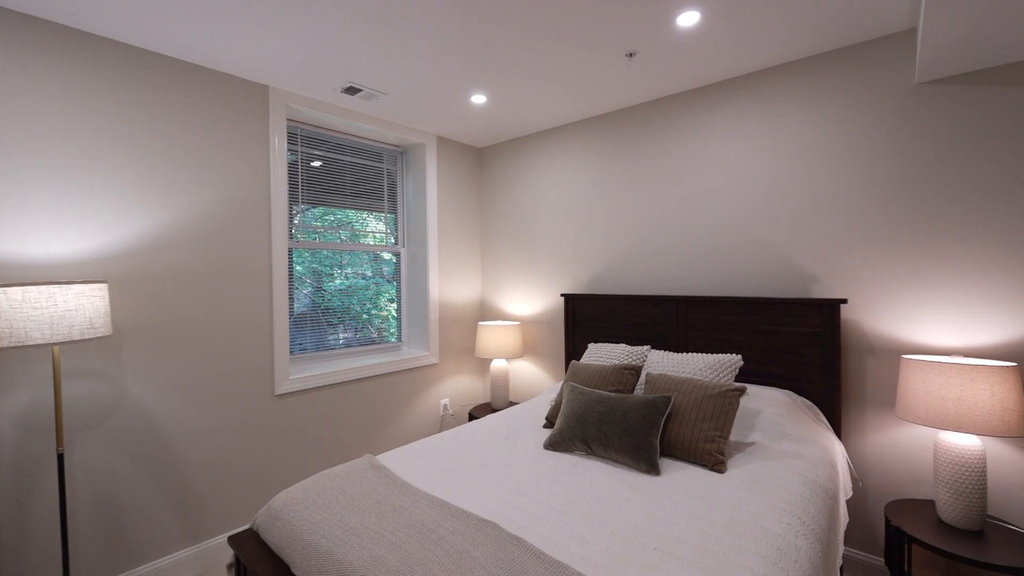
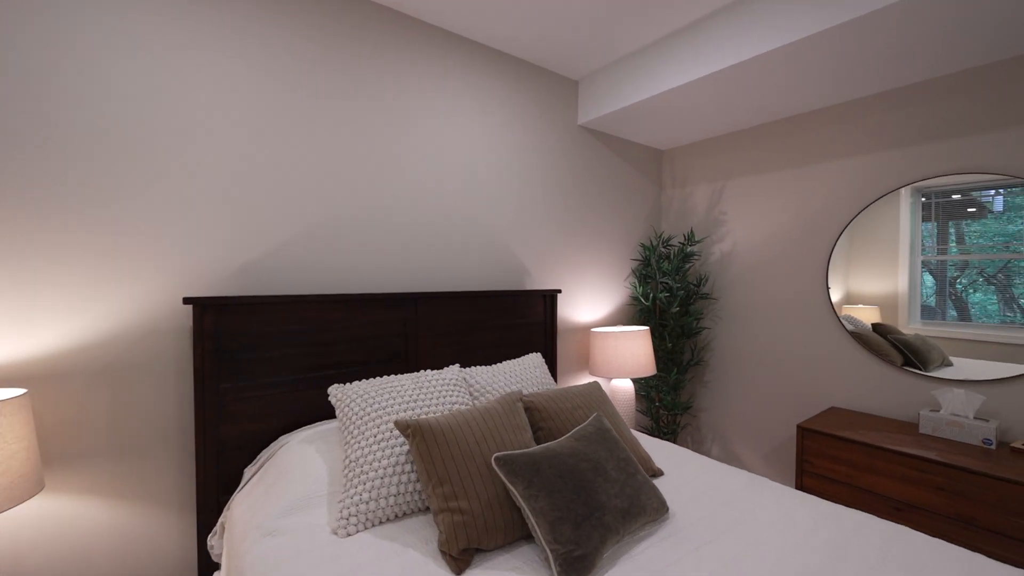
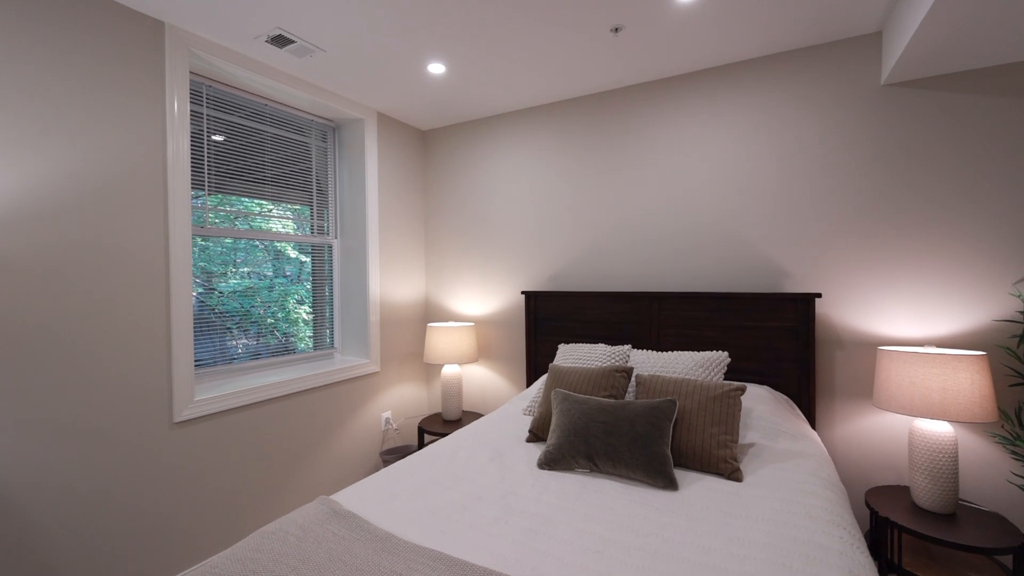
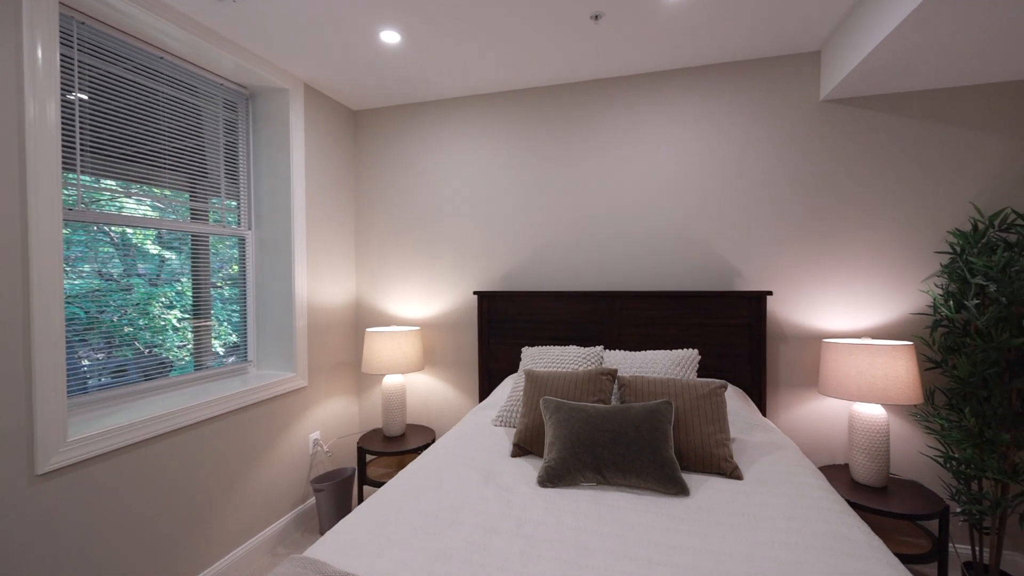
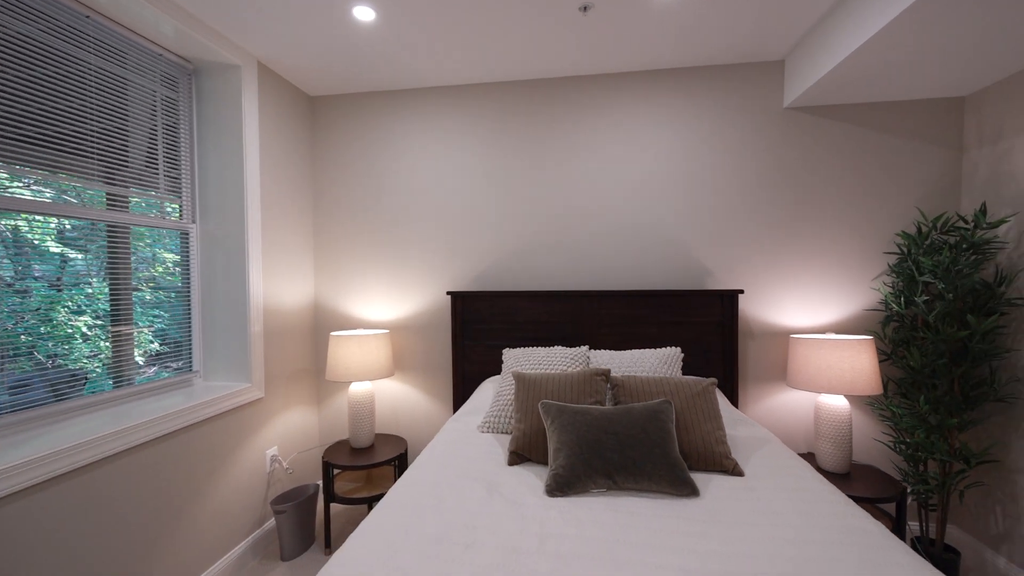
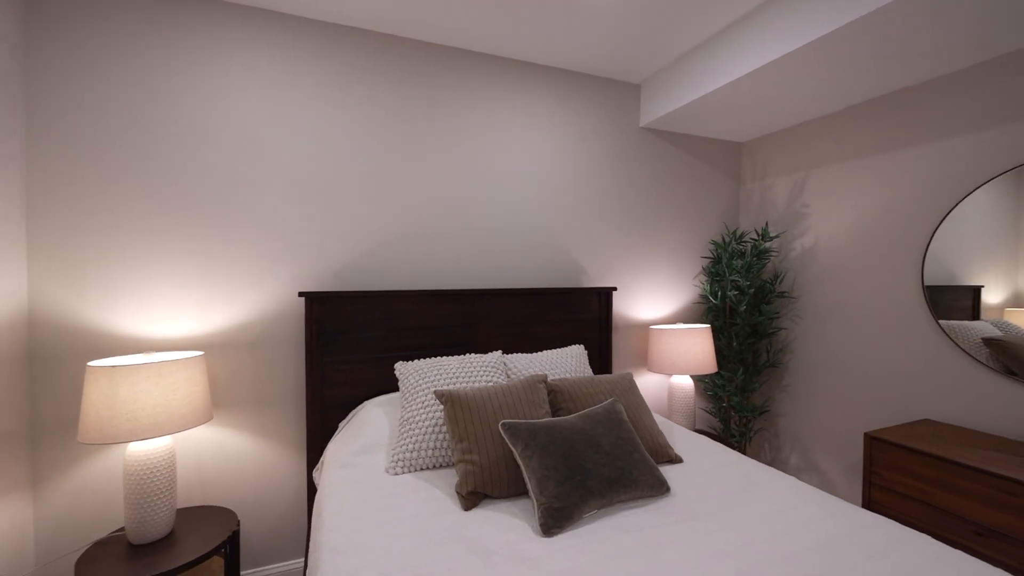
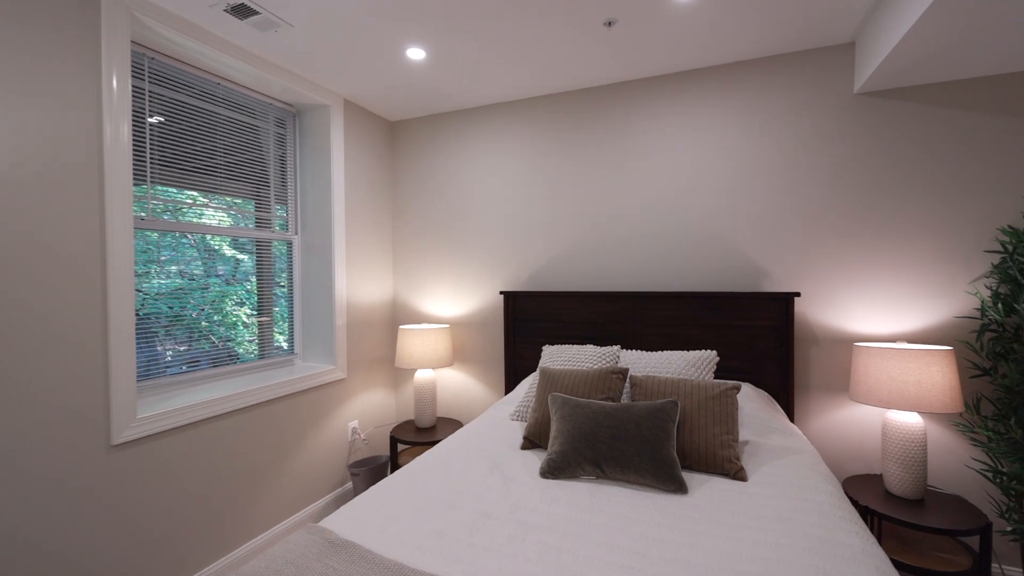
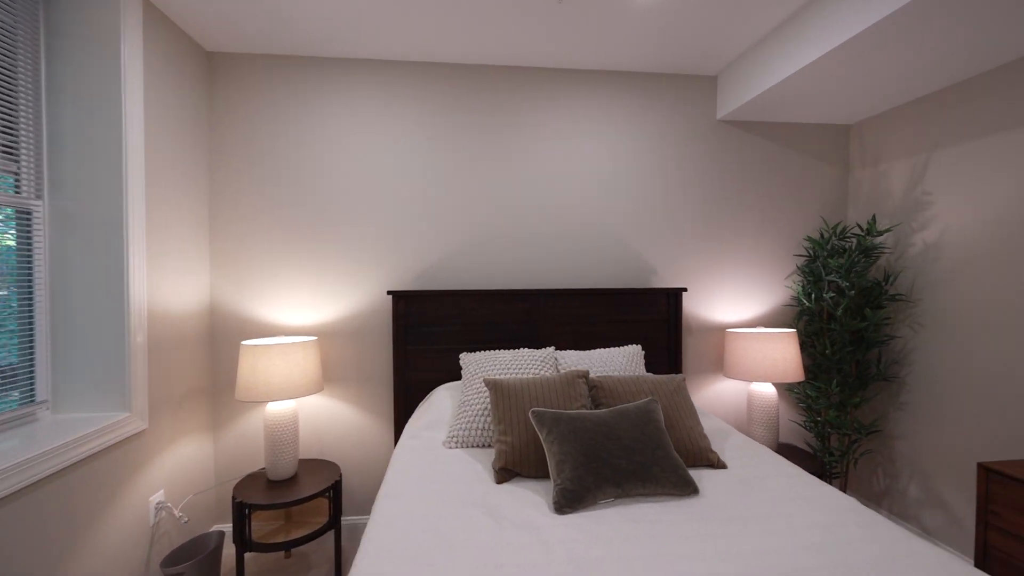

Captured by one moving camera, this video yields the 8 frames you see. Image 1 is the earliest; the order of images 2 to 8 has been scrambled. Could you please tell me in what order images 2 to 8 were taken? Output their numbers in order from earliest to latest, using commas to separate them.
3, 7, 4, 5, 8, 6, 2
